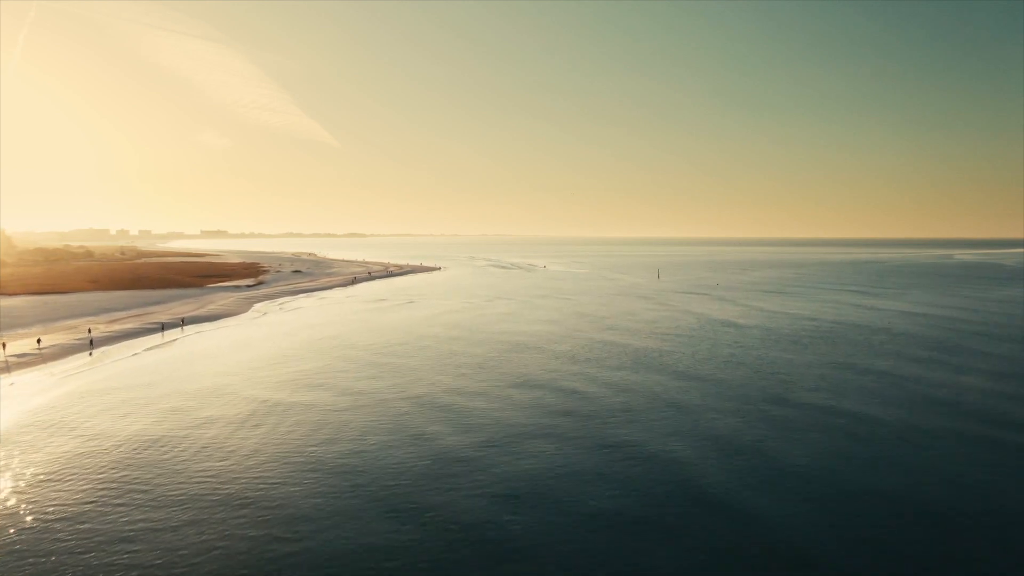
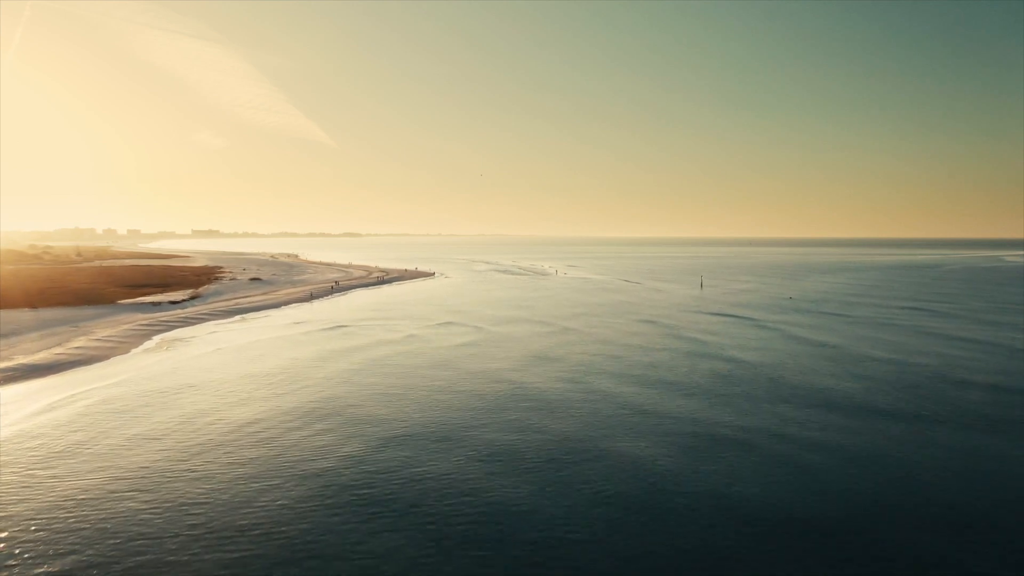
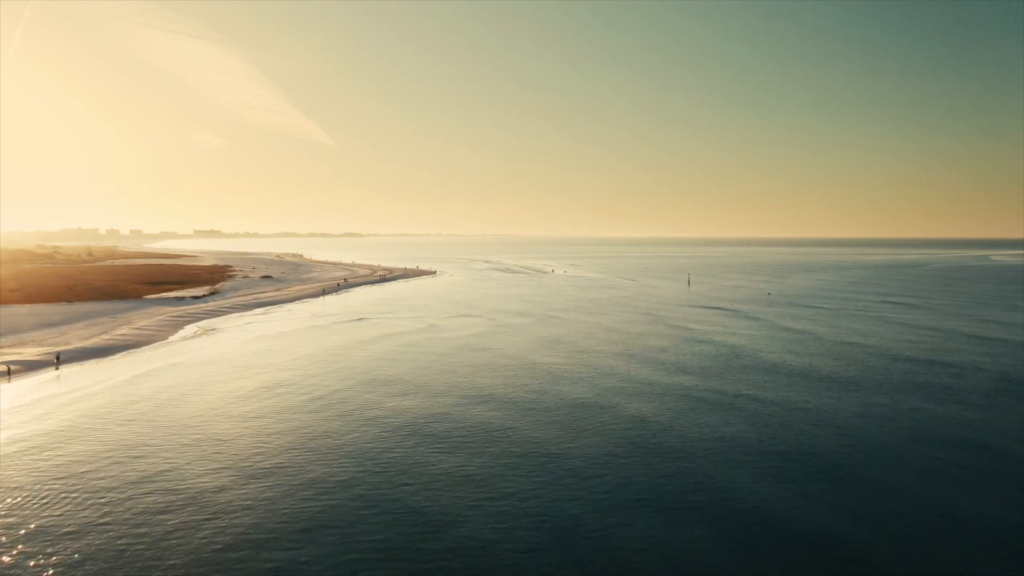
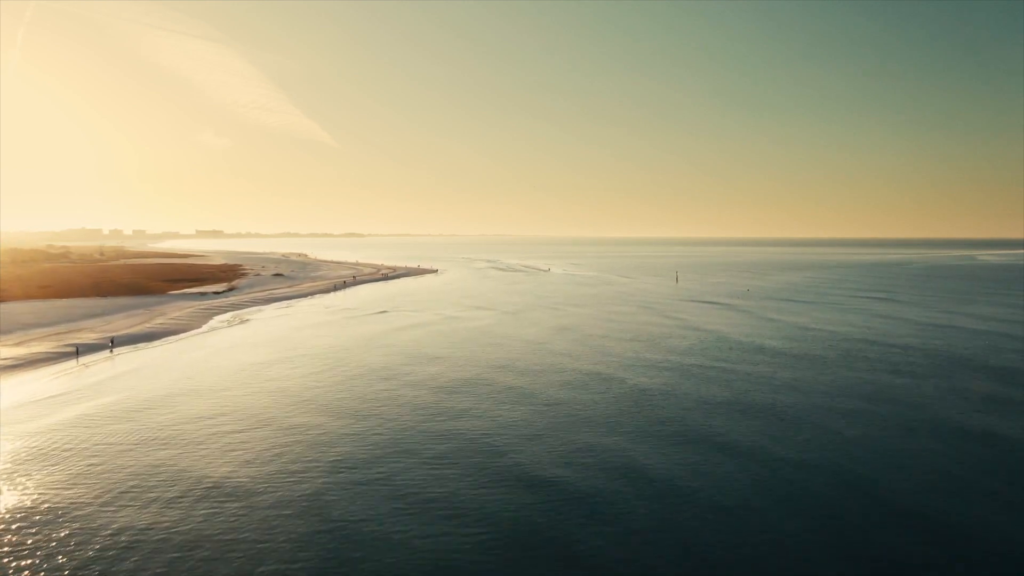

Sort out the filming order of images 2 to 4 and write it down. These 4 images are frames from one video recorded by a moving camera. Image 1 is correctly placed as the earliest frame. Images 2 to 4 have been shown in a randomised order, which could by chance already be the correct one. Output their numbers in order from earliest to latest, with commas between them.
4, 3, 2
